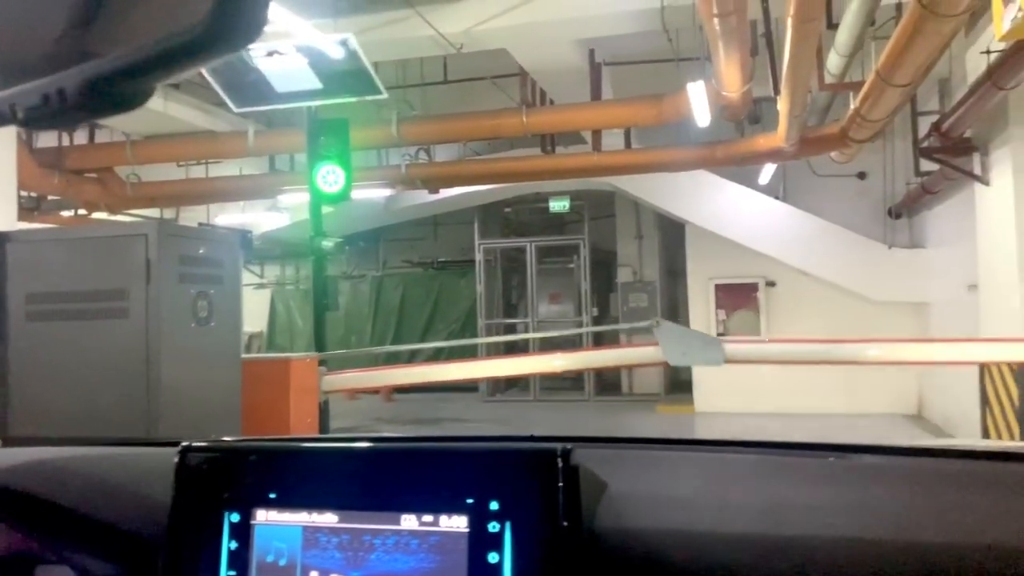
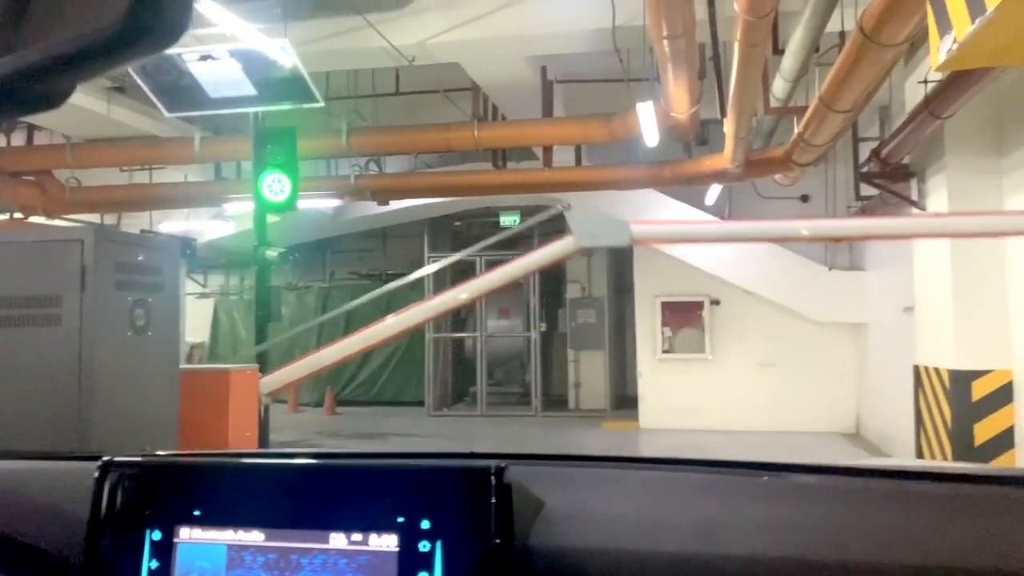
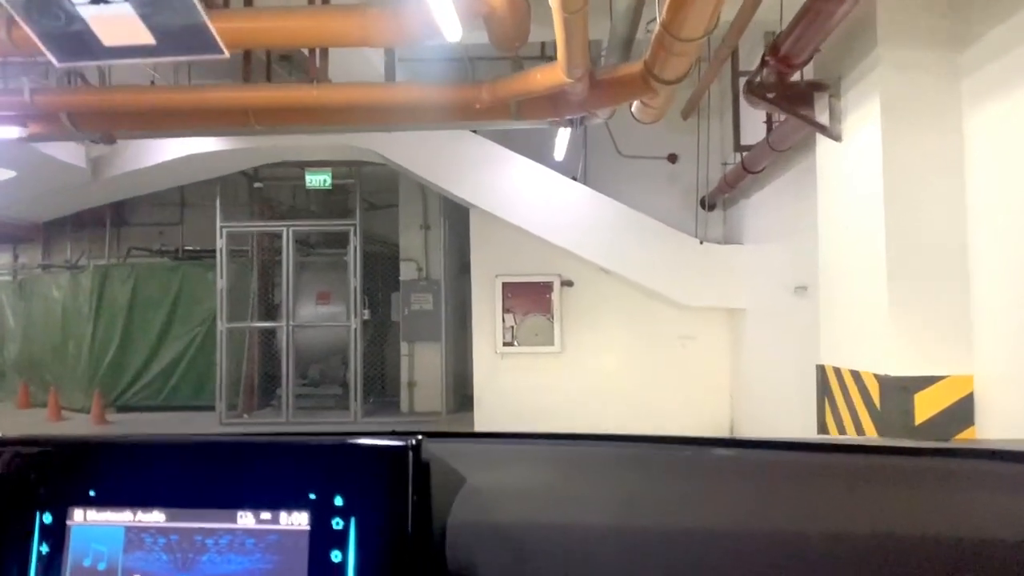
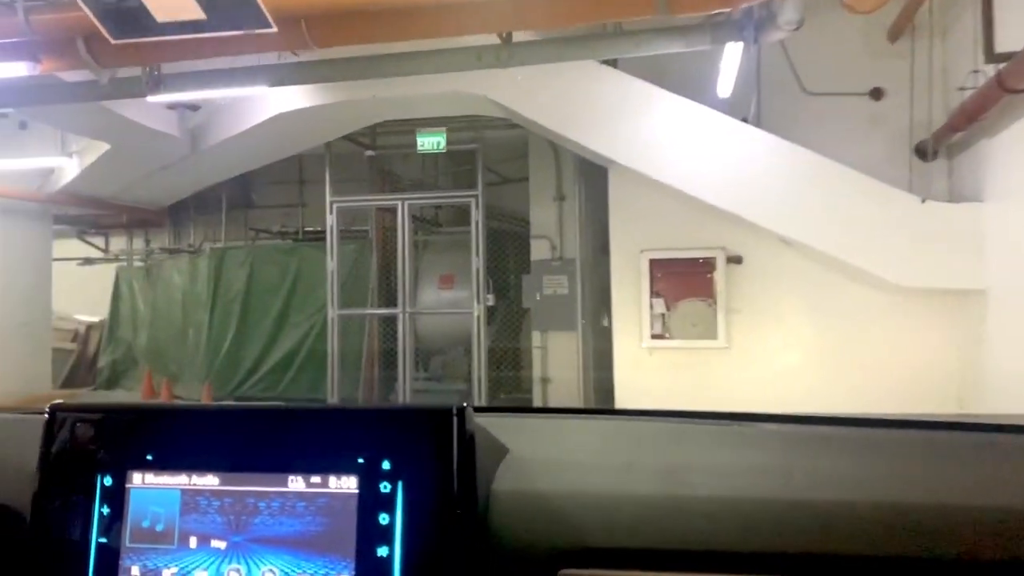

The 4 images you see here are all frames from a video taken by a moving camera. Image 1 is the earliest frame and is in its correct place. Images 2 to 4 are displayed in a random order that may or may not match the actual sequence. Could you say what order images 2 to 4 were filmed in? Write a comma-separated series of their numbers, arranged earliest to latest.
2, 3, 4
